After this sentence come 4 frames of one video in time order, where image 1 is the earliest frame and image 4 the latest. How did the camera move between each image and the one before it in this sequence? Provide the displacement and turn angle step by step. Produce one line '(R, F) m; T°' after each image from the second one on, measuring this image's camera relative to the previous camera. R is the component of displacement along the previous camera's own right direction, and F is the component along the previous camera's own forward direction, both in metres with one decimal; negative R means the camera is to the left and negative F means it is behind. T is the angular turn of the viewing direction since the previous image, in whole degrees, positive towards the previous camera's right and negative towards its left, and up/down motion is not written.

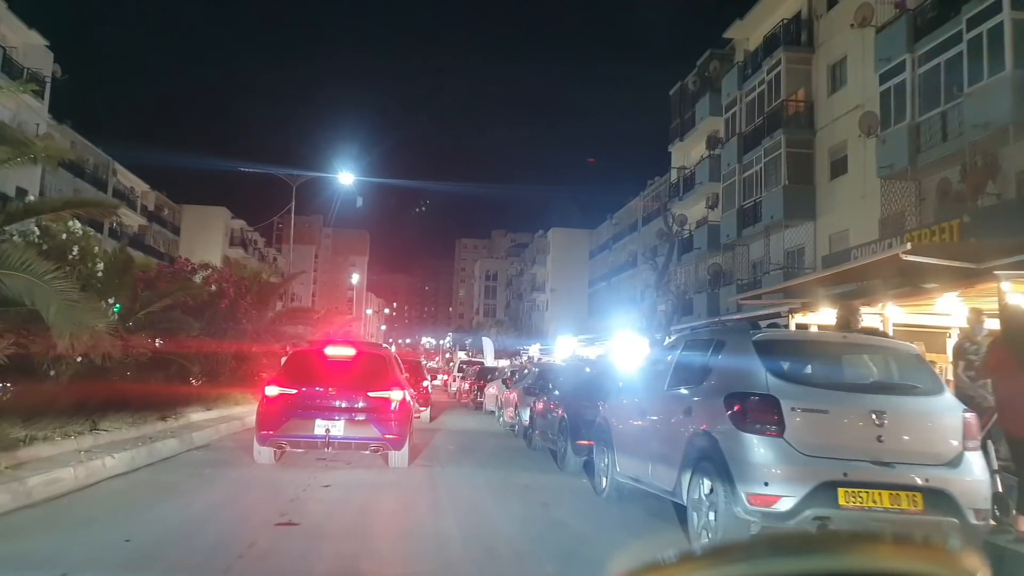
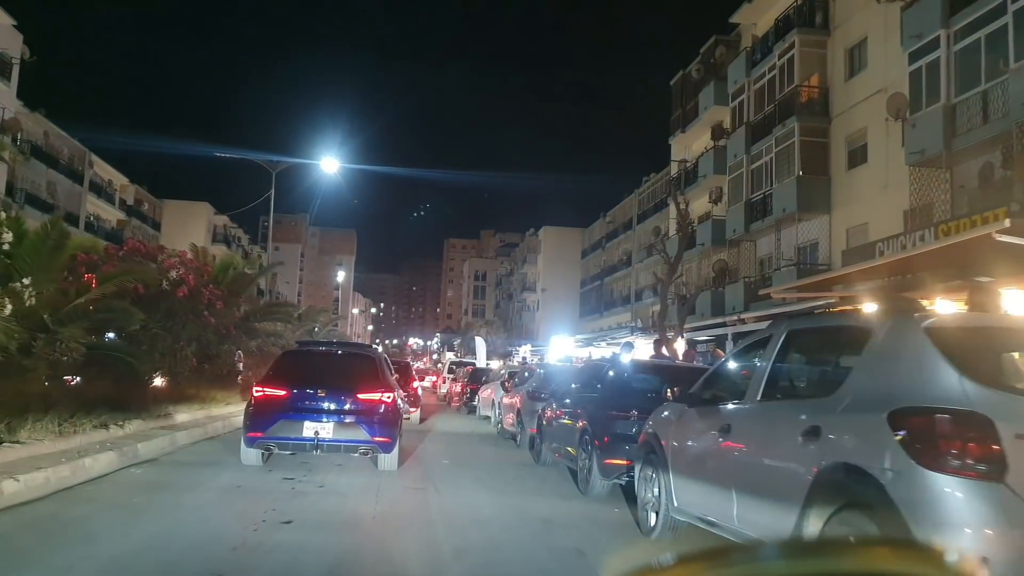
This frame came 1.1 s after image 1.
(-0.3, +1.9) m; +1°
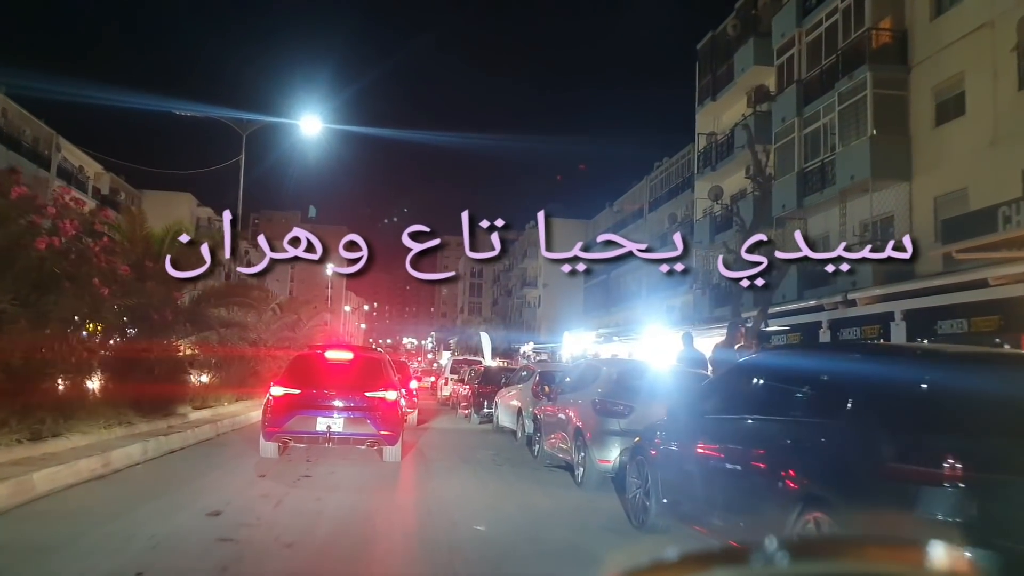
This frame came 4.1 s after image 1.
(-0.7, +4.7) m; 0°
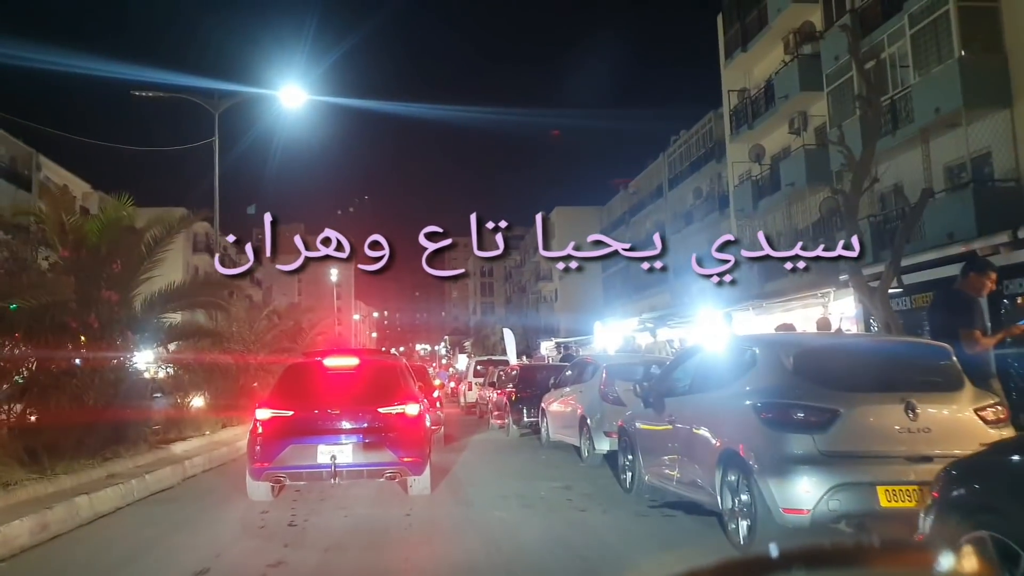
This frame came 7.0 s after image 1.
(-0.6, +3.8) m; -1°
